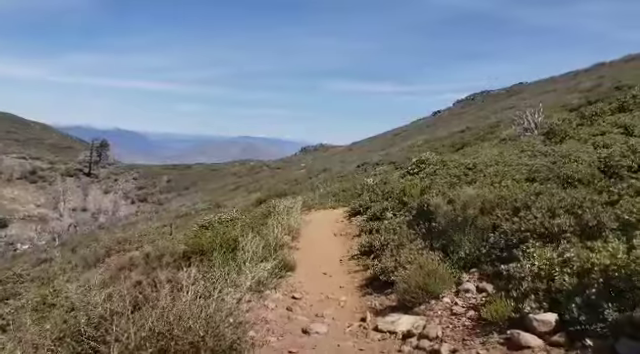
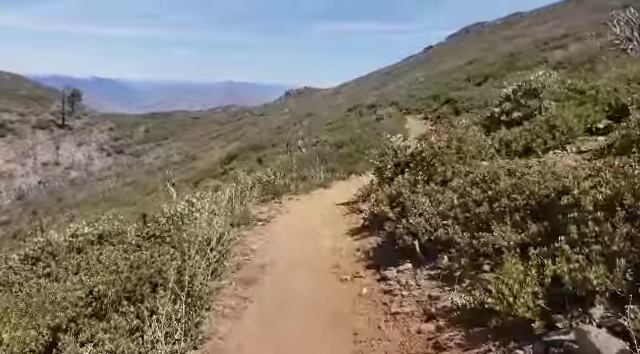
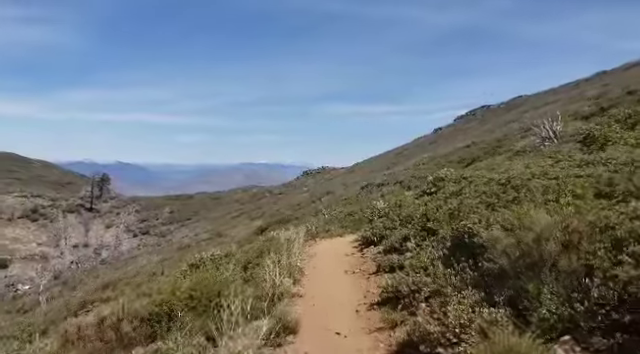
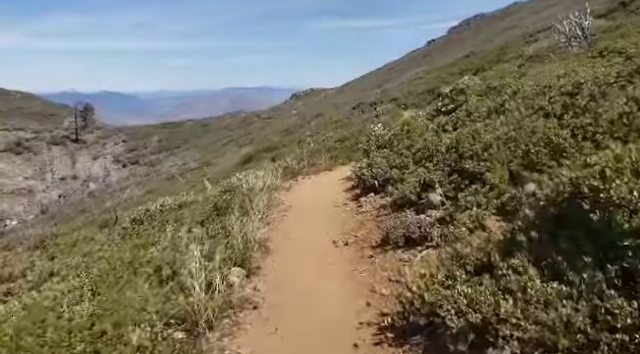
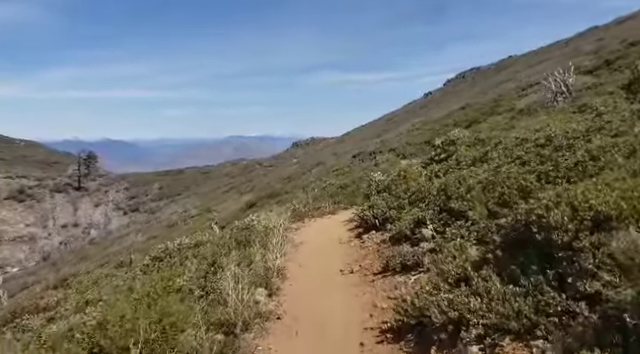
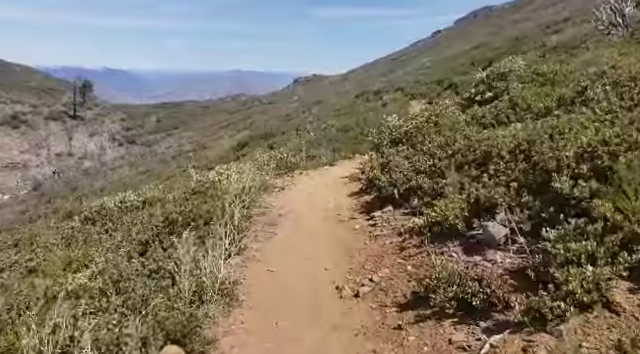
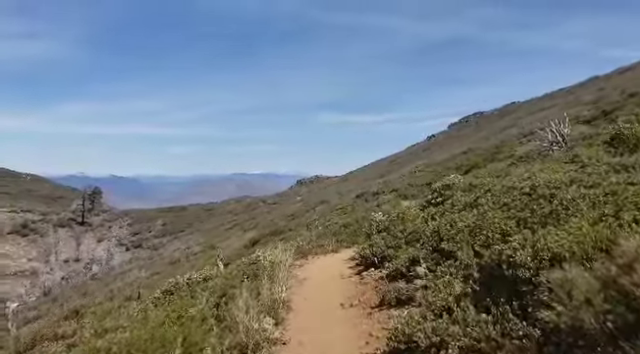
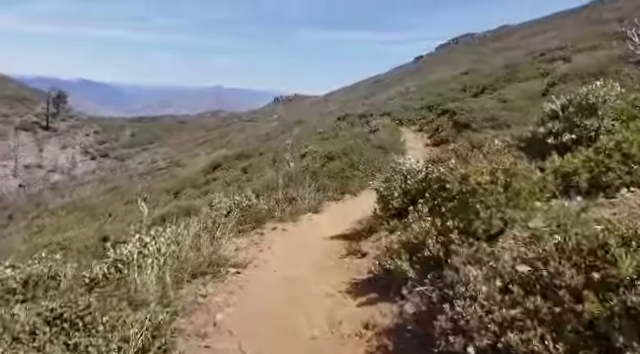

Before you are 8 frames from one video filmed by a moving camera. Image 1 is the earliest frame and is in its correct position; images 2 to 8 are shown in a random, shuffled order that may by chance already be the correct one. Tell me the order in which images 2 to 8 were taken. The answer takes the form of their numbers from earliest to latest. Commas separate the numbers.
3, 7, 5, 4, 6, 2, 8
